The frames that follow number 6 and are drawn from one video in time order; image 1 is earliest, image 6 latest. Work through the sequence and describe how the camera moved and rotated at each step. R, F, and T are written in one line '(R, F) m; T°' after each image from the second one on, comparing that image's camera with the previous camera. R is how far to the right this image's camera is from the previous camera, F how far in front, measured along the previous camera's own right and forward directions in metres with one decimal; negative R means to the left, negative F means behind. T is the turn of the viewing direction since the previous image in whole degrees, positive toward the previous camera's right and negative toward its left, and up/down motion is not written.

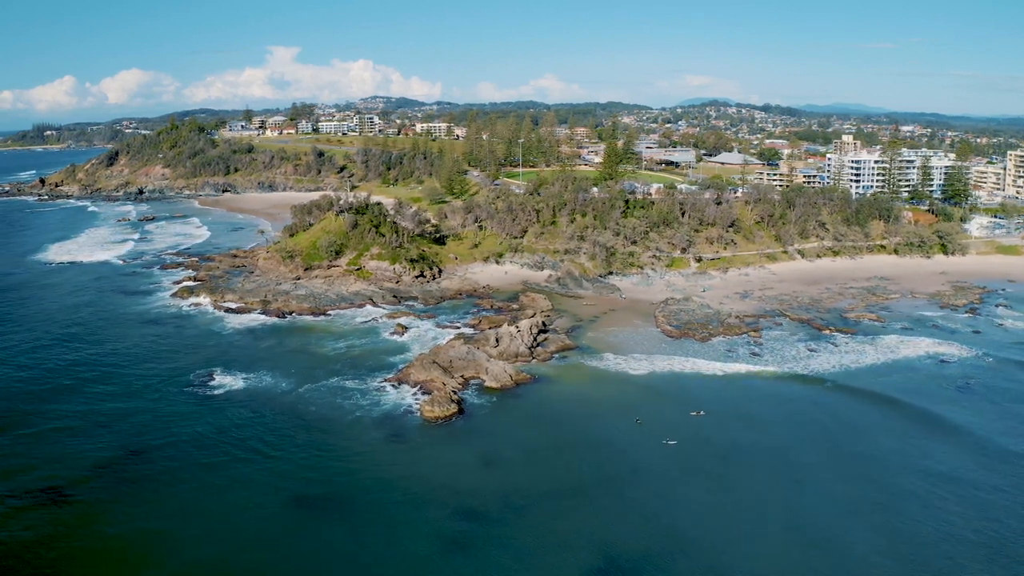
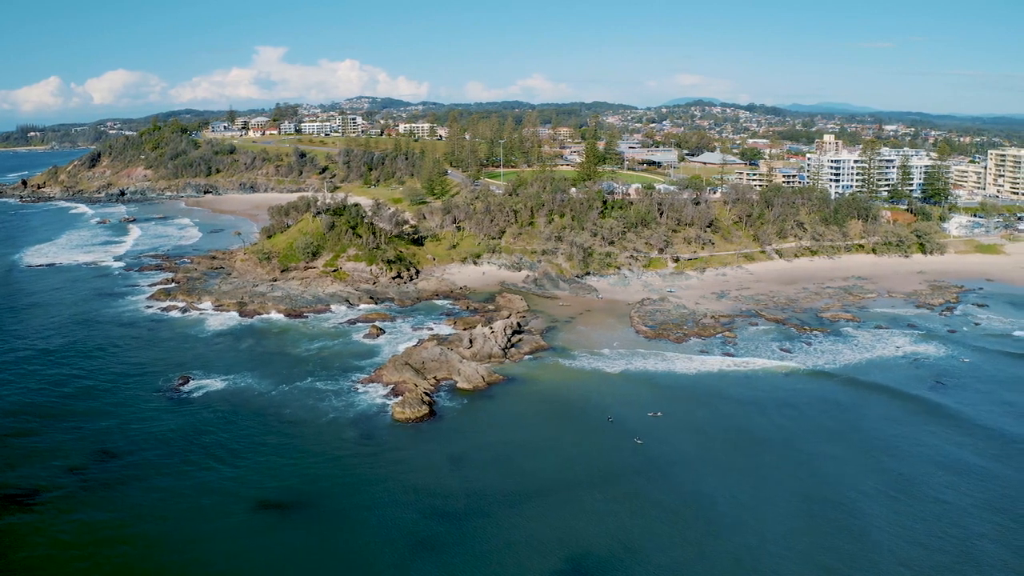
(+1.4, 0.0) m; 0°
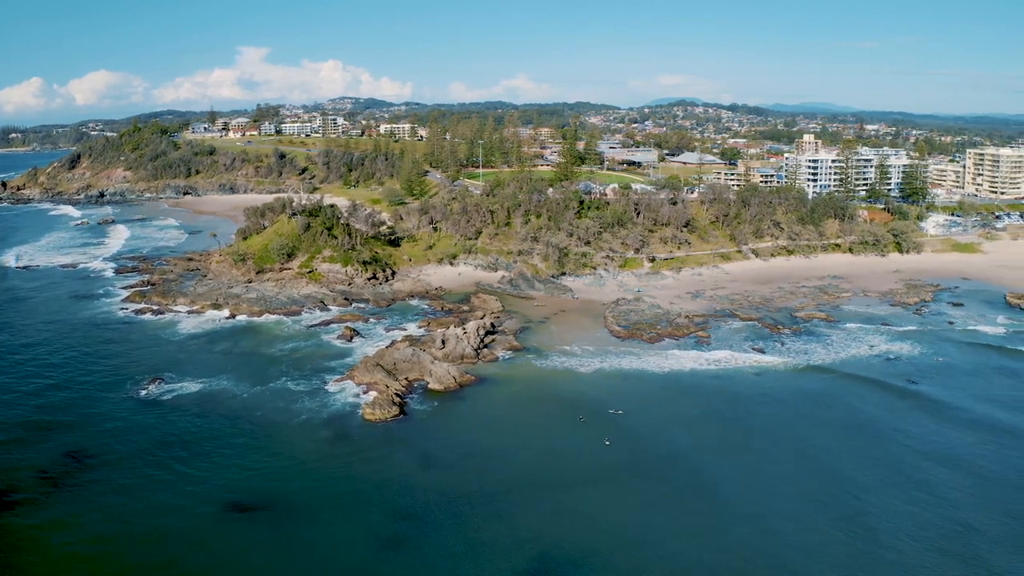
(+1.3, 0.0) m; 0°
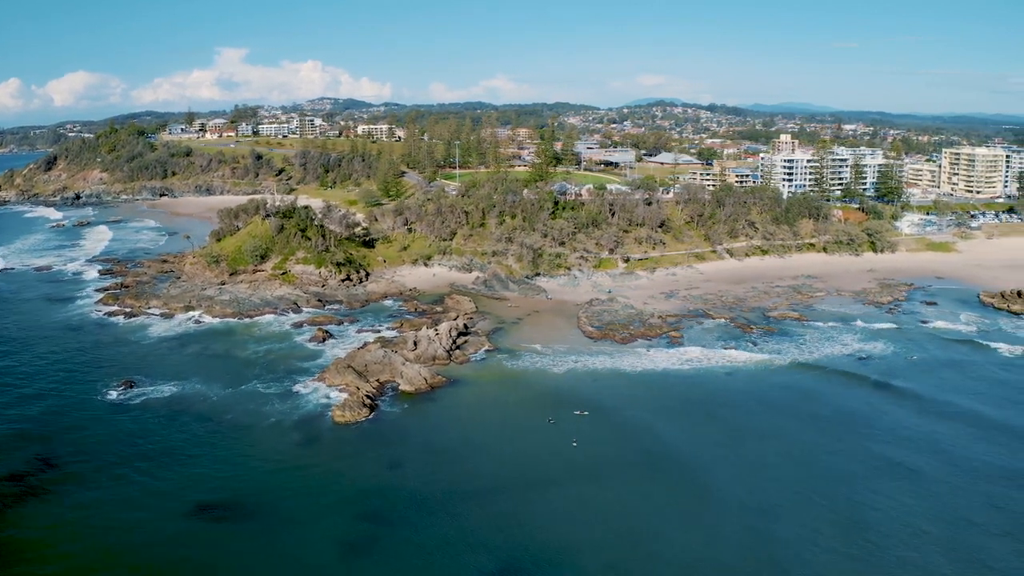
(+1.2, 0.0) m; +1°
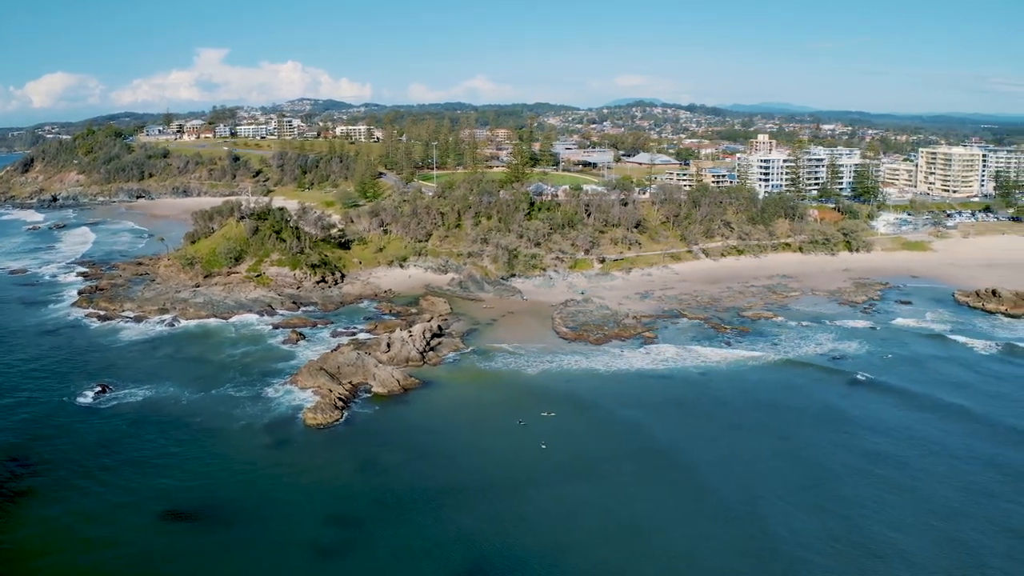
(+1.1, 0.0) m; +1°
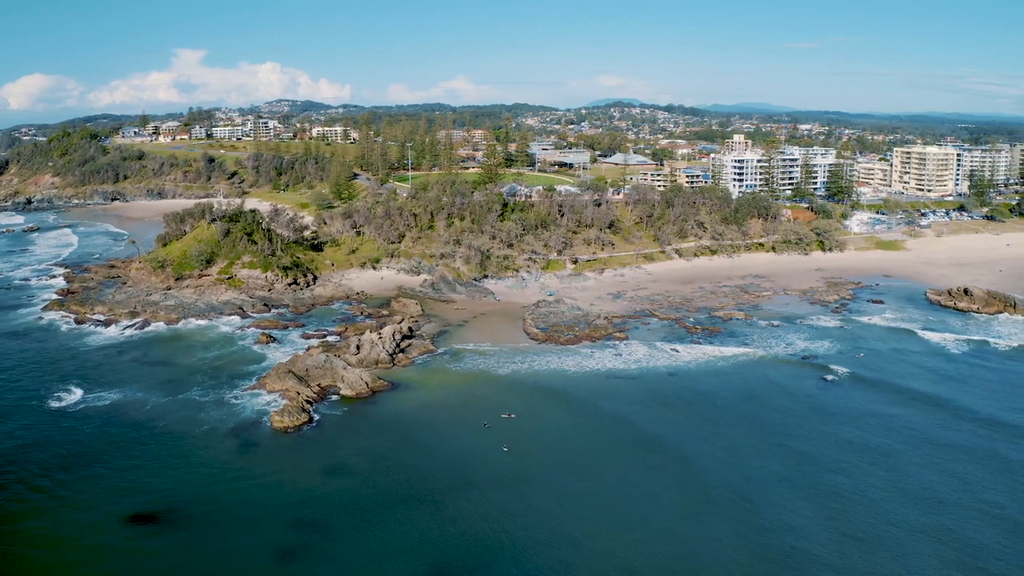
(+1.3, 0.0) m; +1°
